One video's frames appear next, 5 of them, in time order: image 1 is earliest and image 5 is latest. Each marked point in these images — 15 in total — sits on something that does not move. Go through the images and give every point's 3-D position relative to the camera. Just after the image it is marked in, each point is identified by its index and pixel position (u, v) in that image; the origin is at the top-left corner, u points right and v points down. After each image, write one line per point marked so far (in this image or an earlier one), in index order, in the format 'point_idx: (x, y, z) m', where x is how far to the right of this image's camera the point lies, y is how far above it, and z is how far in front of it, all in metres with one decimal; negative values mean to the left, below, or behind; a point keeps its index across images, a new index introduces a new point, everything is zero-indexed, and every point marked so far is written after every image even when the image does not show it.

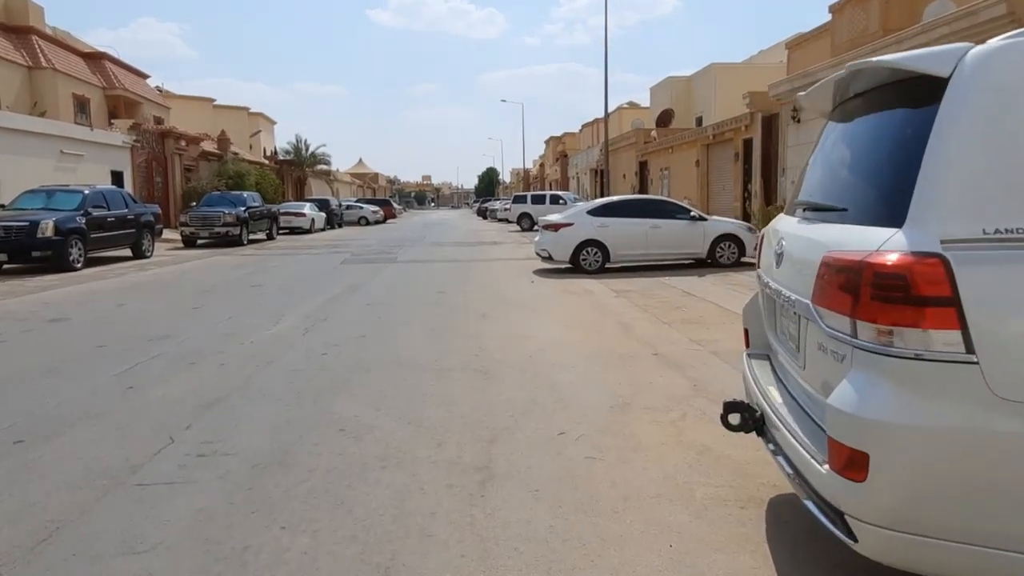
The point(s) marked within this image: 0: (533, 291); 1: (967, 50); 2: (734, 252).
0: (+0.4, 0.0, +14.7) m
1: (+1.3, +0.7, +2.8) m
2: (+4.1, +0.7, +18.3) m
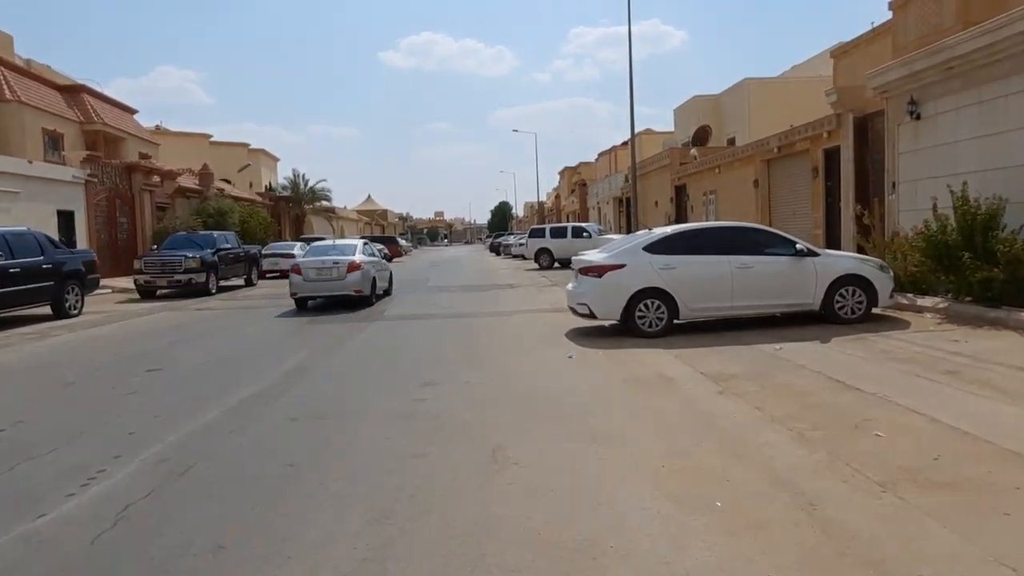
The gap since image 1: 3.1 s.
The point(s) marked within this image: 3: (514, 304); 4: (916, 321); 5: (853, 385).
0: (+0.6, -0.8, +9.1) m
1: (+1.3, +0.3, -2.9) m
2: (+4.4, -0.2, +12.6) m
3: (0.0, -0.3, +19.3) m
4: (+5.0, -0.4, +12.3) m
5: (+2.8, -0.8, +8.1) m
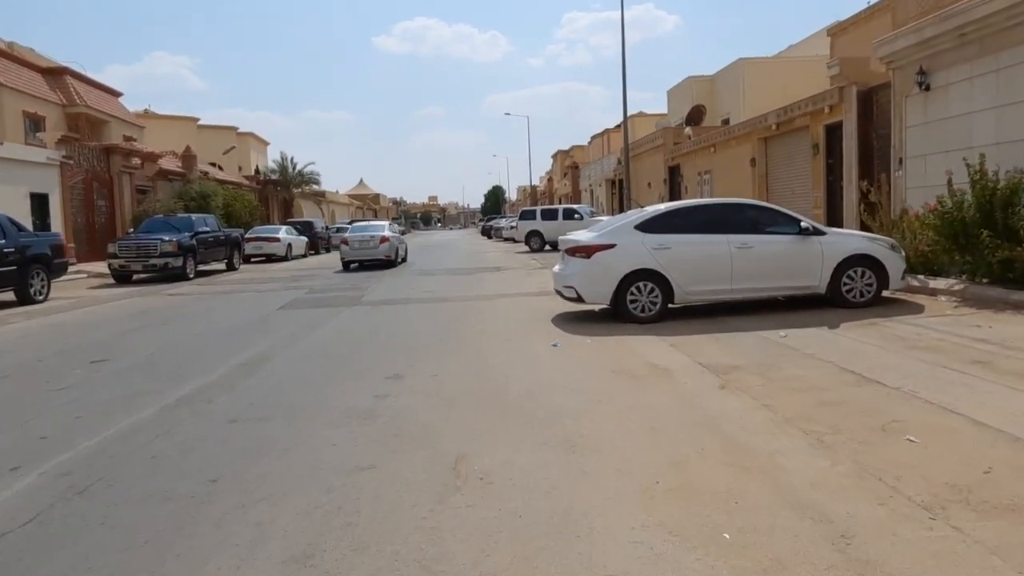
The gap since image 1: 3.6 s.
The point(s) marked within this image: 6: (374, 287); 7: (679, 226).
0: (+0.4, -0.7, +8.1) m
1: (+1.2, +0.3, -3.8) m
2: (+4.2, +0.1, +11.6) m
3: (-0.2, 0.0, +18.4) m
4: (+4.8, -0.2, +11.4) m
5: (+2.6, -0.6, +7.2) m
6: (-2.7, 0.0, +19.7) m
7: (+2.0, +0.7, +11.6) m
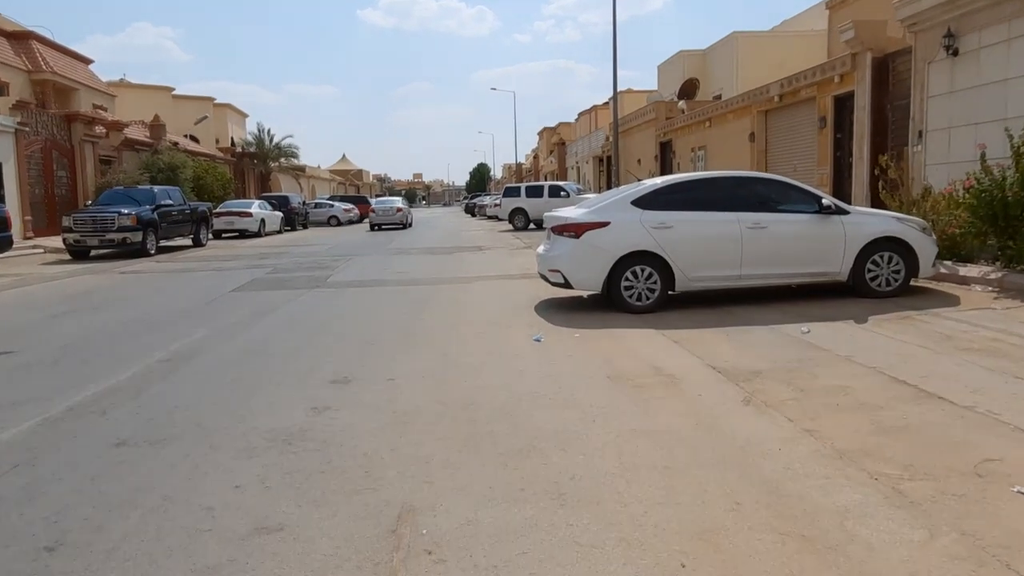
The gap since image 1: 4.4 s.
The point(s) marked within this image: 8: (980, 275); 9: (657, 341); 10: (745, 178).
0: (+0.3, -0.6, +6.7) m
1: (+1.2, +0.1, -5.3) m
2: (+4.0, +0.2, +10.2) m
3: (-0.5, +0.3, +16.9) m
4: (+4.6, -0.1, +10.0) m
5: (+2.4, -0.6, +5.8) m
6: (-3.1, +0.4, +18.2) m
7: (+1.7, +0.9, +10.2) m
8: (+5.0, +0.1, +10.6) m
9: (+1.2, -0.4, +8.1) m
10: (+2.4, +1.1, +10.2) m
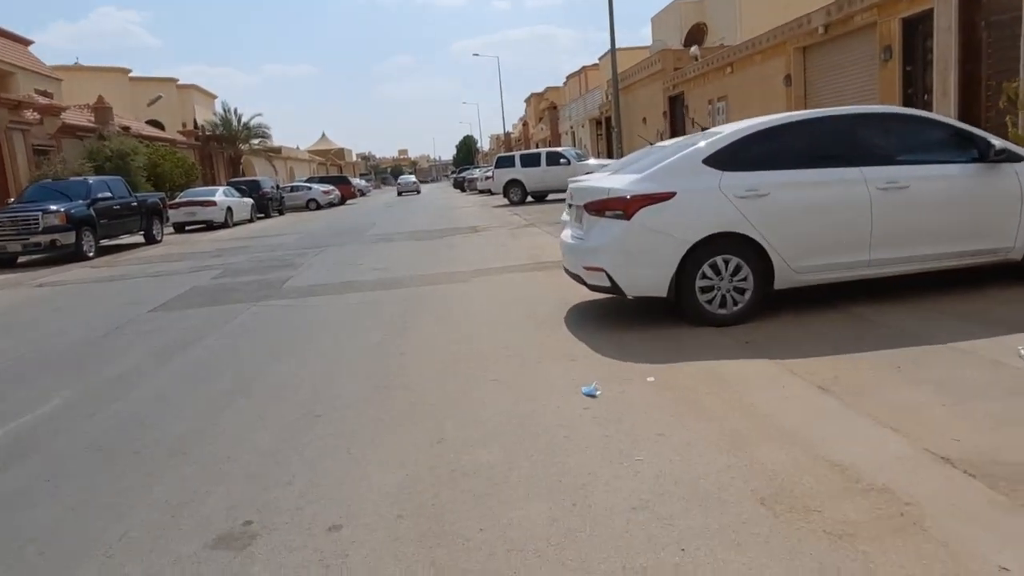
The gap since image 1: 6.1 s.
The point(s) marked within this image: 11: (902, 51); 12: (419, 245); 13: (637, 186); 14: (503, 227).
0: (+0.5, -0.7, +3.4) m
1: (+1.5, -0.3, -8.6) m
2: (+4.1, +0.3, +6.9) m
3: (-0.5, +0.4, +13.6) m
4: (+4.7, +0.1, +6.7) m
5: (+2.6, -0.6, +2.5) m
6: (-3.0, +0.4, +14.8) m
7: (+1.8, +0.9, +6.8) m
8: (+5.1, +0.4, +7.3) m
9: (+1.3, -0.5, +4.8) m
10: (+2.5, +1.2, +6.9) m
11: (+5.8, +3.5, +14.8) m
12: (-1.6, +0.7, +16.5) m
13: (+0.8, +0.7, +6.7) m
14: (-0.2, +1.2, +18.8) m
